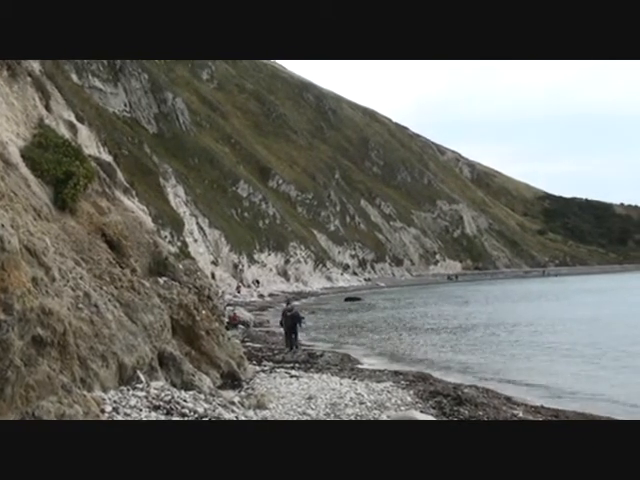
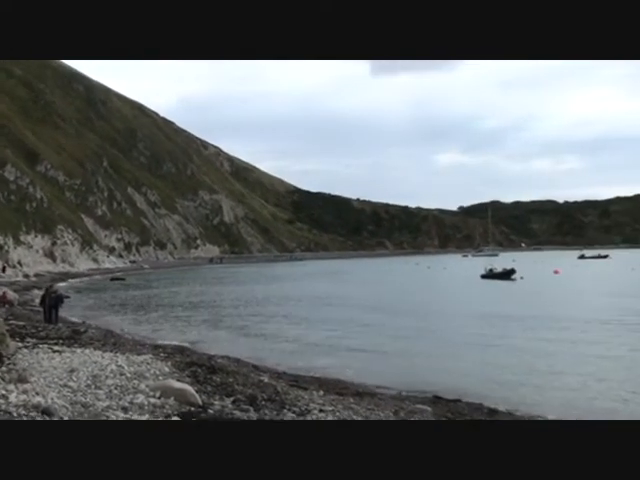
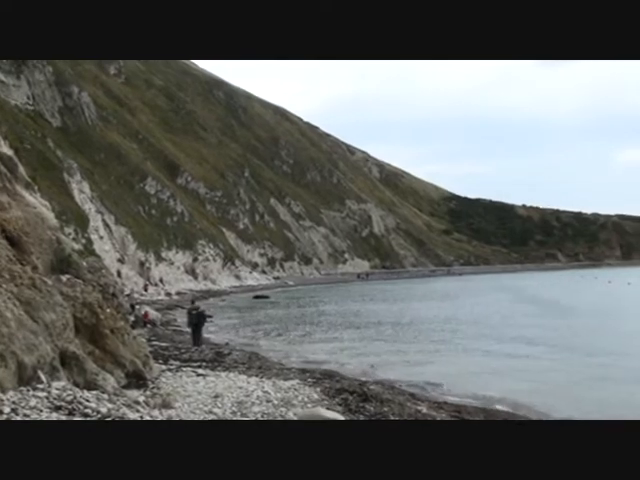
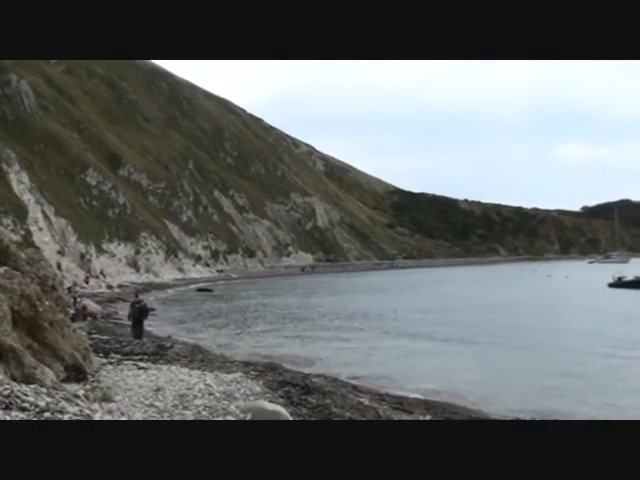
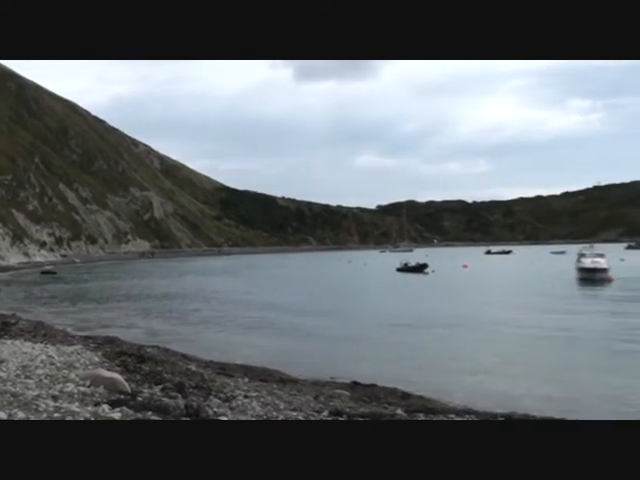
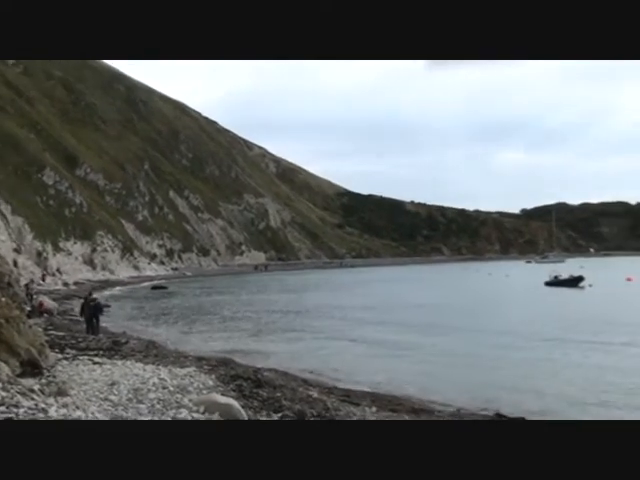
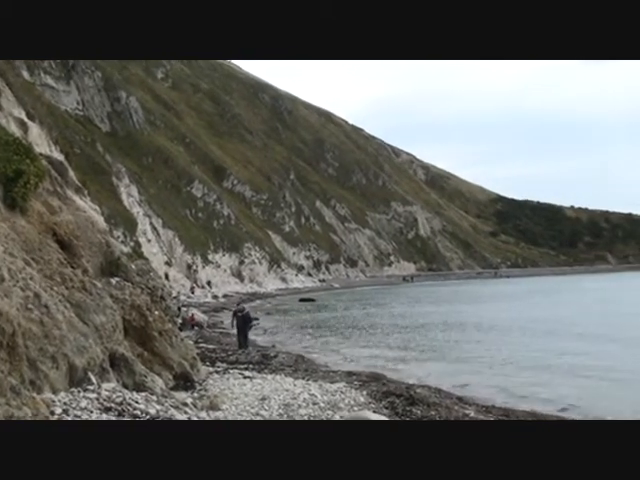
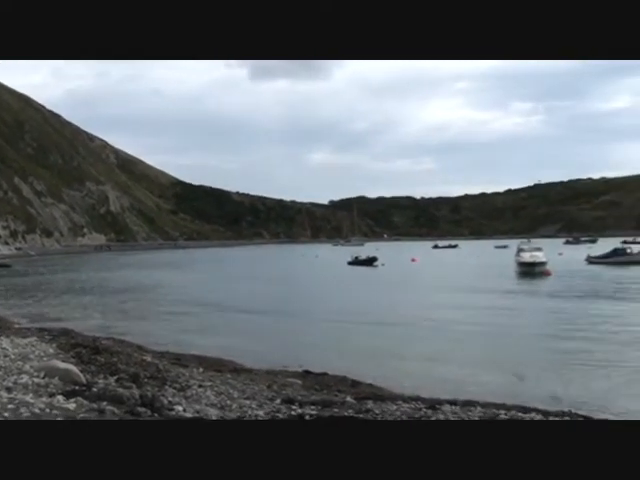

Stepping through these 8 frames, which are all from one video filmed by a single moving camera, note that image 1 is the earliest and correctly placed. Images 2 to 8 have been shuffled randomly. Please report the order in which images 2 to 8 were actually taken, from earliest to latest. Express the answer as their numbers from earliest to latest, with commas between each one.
7, 3, 4, 6, 2, 5, 8
